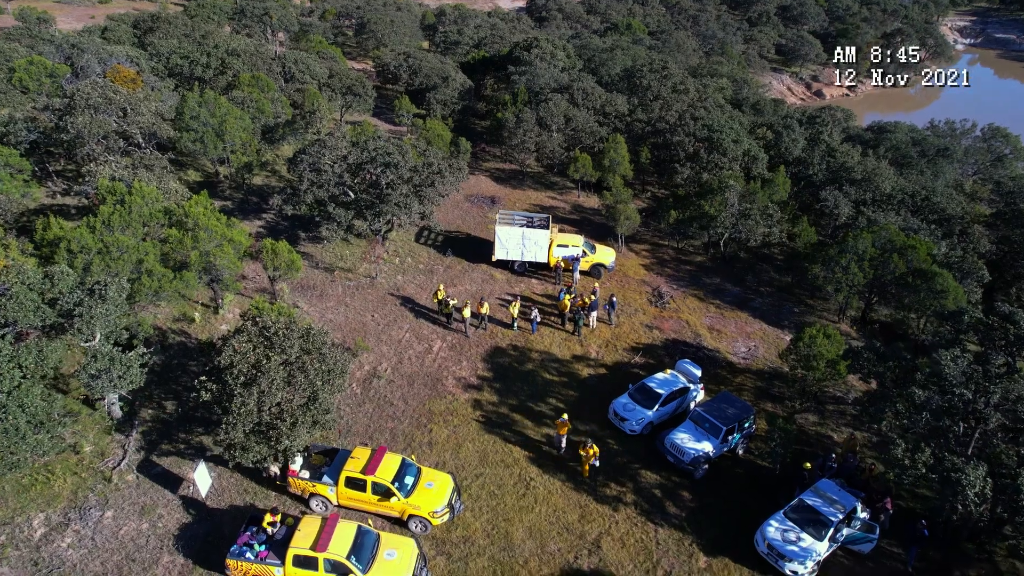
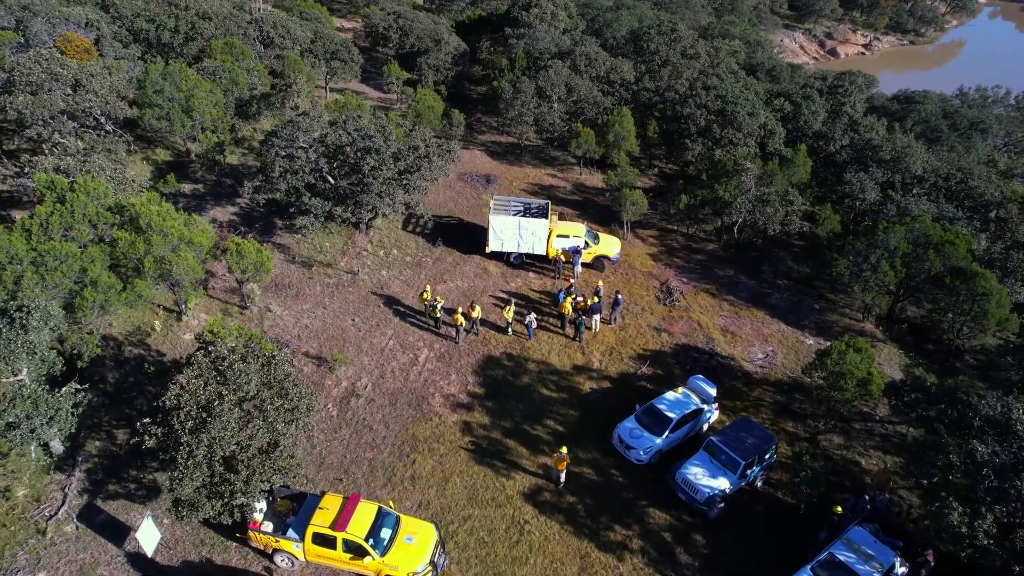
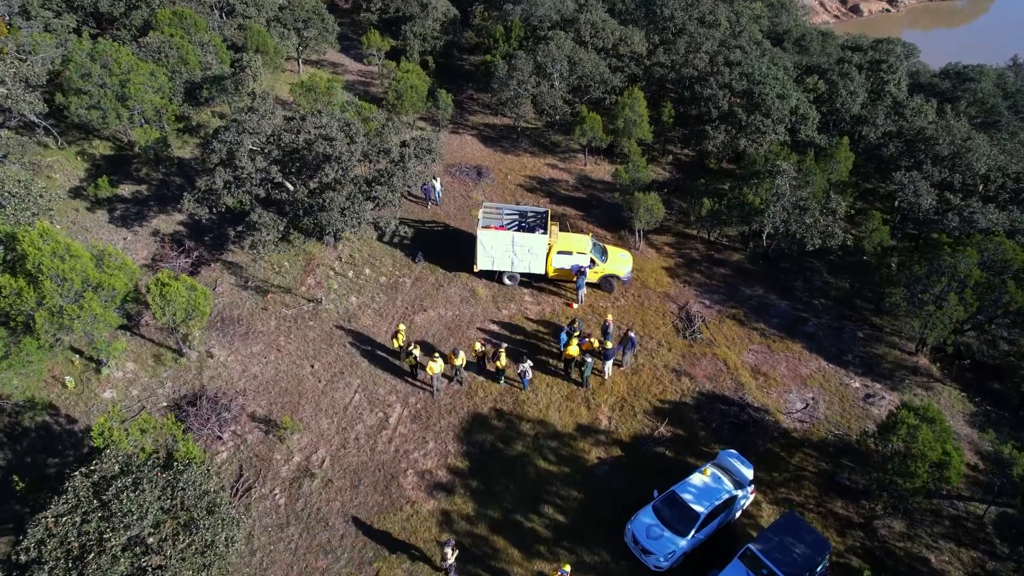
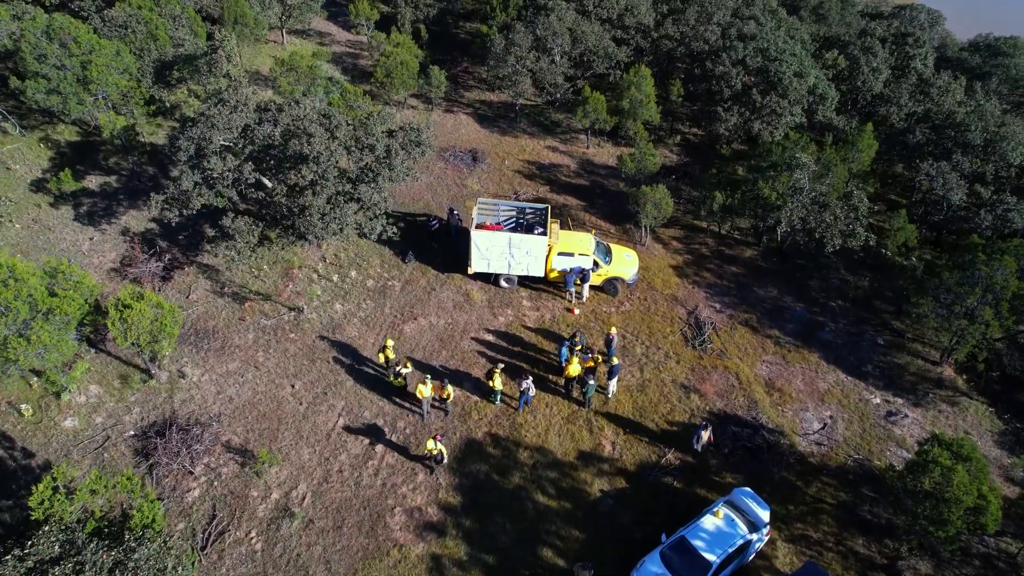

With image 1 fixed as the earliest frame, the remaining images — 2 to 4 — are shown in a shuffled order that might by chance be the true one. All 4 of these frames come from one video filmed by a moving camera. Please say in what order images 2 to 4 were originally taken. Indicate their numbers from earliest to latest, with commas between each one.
2, 3, 4
